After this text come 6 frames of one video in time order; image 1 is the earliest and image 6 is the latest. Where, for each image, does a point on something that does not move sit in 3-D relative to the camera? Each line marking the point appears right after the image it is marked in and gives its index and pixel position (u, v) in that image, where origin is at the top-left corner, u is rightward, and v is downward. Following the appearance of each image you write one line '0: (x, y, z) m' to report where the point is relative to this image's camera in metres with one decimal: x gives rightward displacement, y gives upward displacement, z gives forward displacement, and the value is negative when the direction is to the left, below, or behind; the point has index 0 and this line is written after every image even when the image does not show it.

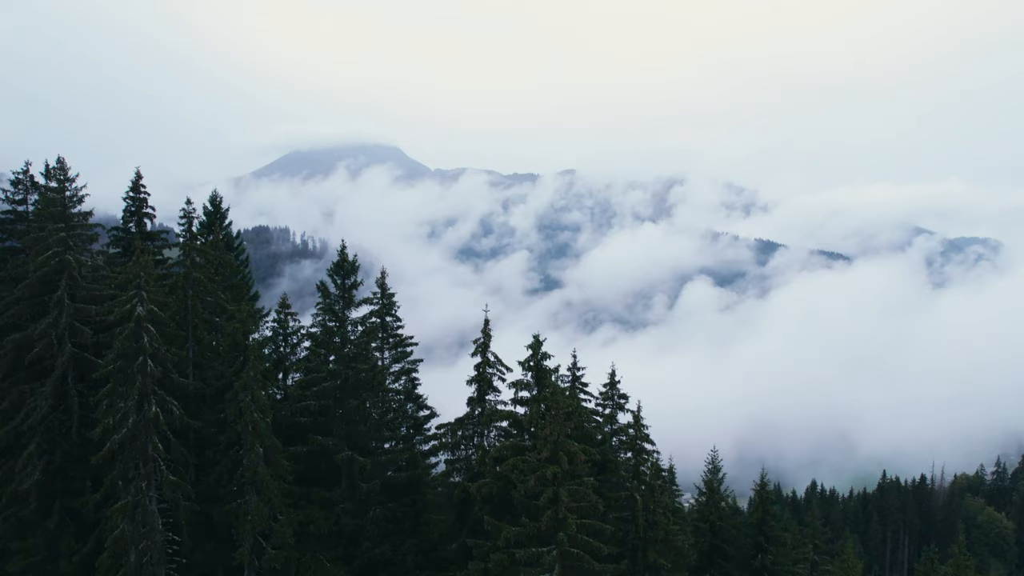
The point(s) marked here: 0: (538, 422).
0: (+0.6, -3.8, +17.5) m
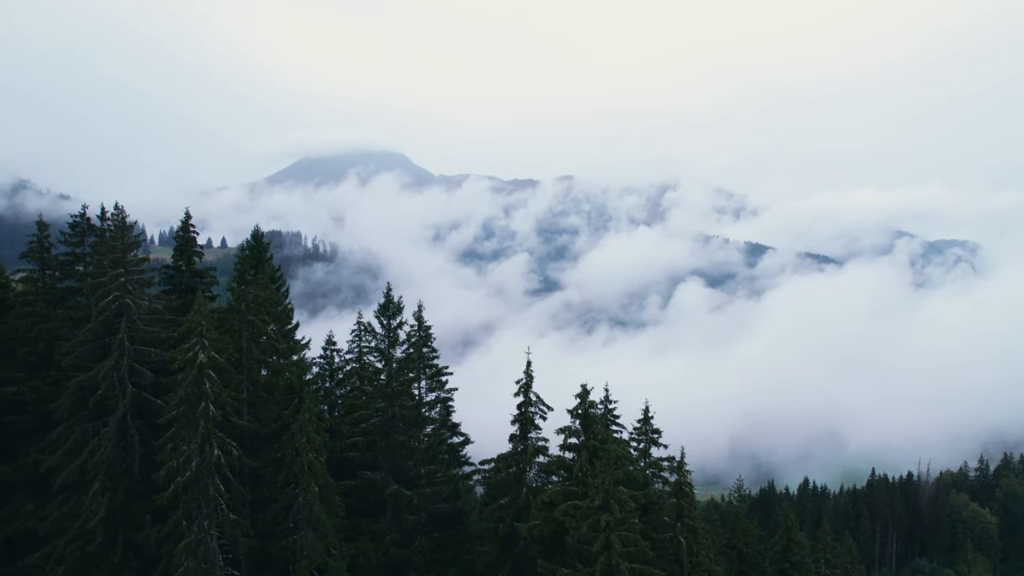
0: (+2.2, -5.5, +18.6) m
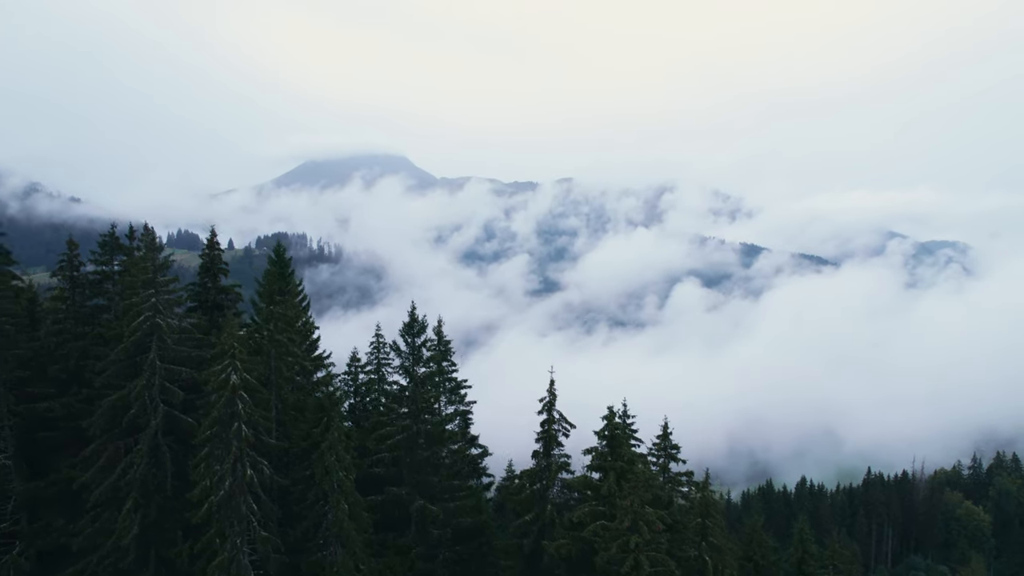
0: (+3.1, -6.3, +19.0) m
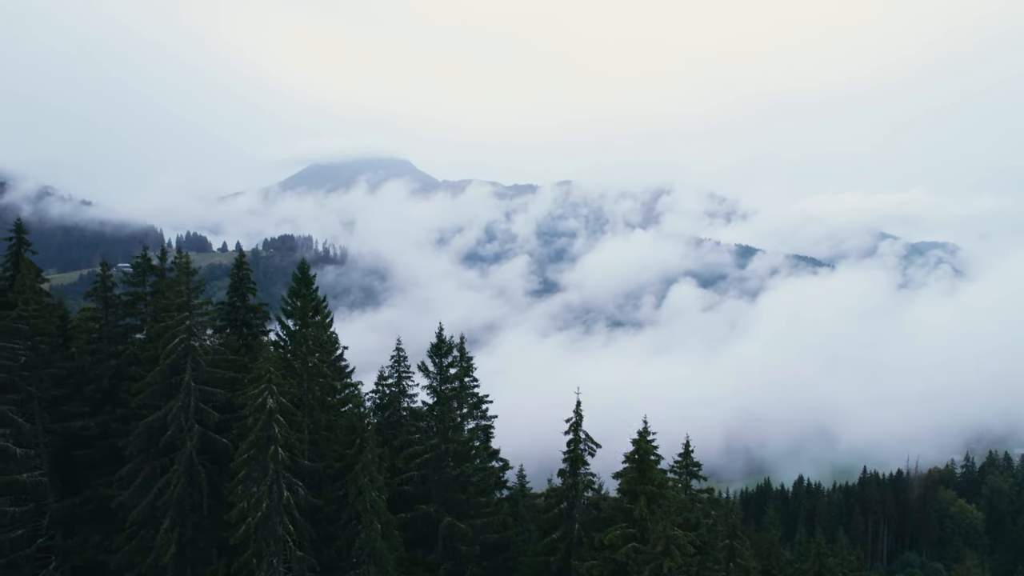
0: (+4.2, -7.3, +19.5) m
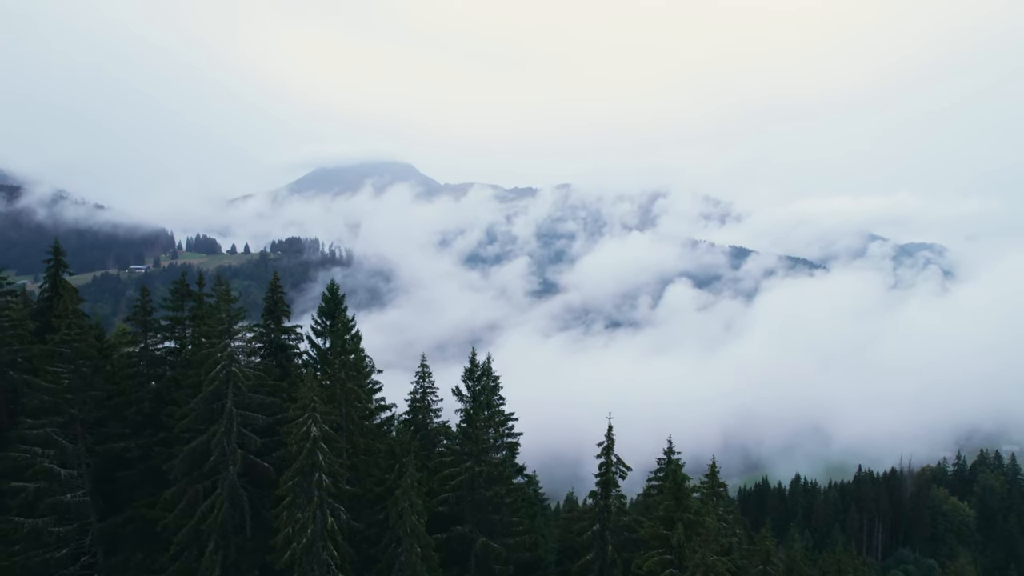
0: (+5.6, -8.4, +20.1) m
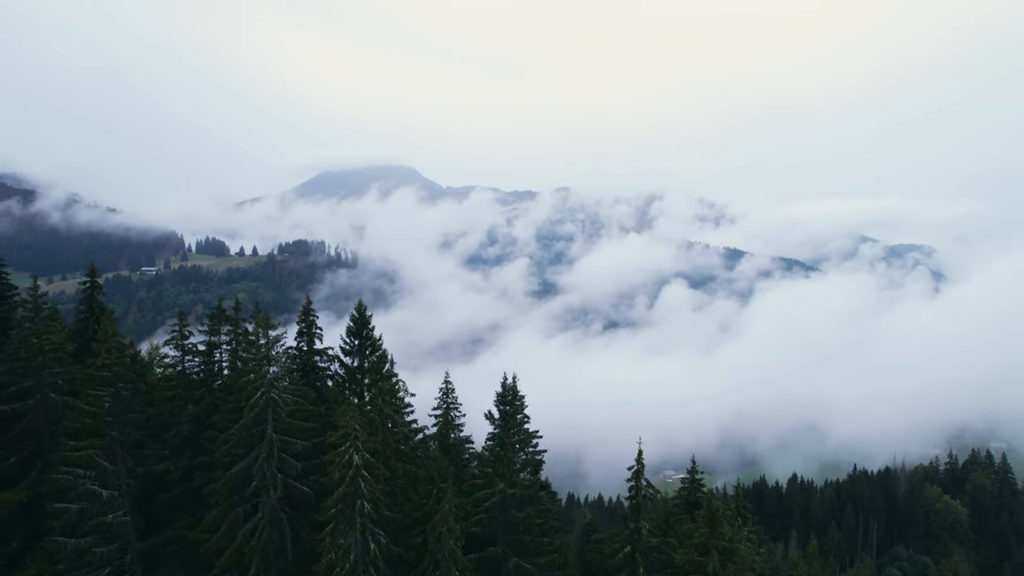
0: (+7.0, -9.6, +20.7) m
